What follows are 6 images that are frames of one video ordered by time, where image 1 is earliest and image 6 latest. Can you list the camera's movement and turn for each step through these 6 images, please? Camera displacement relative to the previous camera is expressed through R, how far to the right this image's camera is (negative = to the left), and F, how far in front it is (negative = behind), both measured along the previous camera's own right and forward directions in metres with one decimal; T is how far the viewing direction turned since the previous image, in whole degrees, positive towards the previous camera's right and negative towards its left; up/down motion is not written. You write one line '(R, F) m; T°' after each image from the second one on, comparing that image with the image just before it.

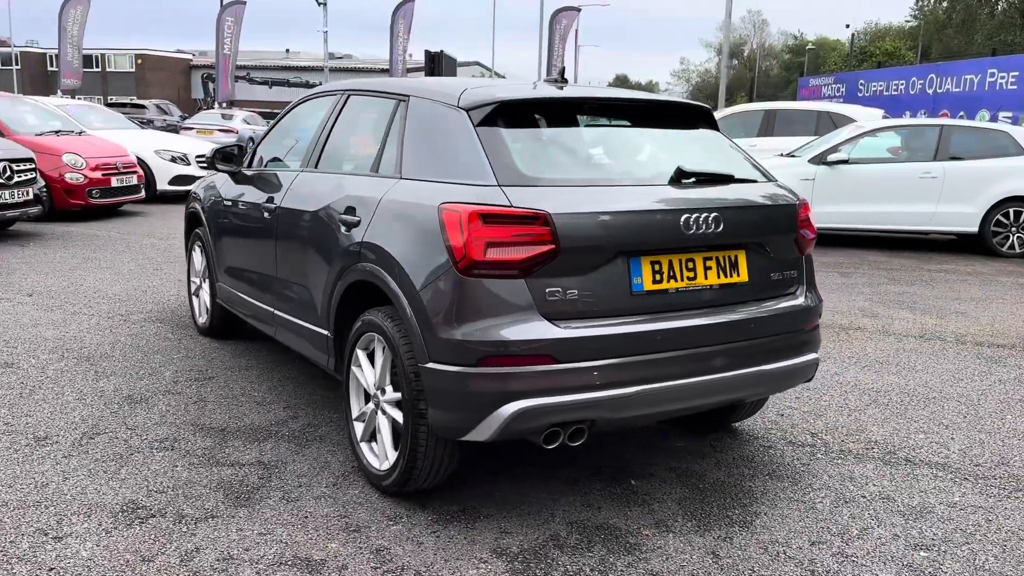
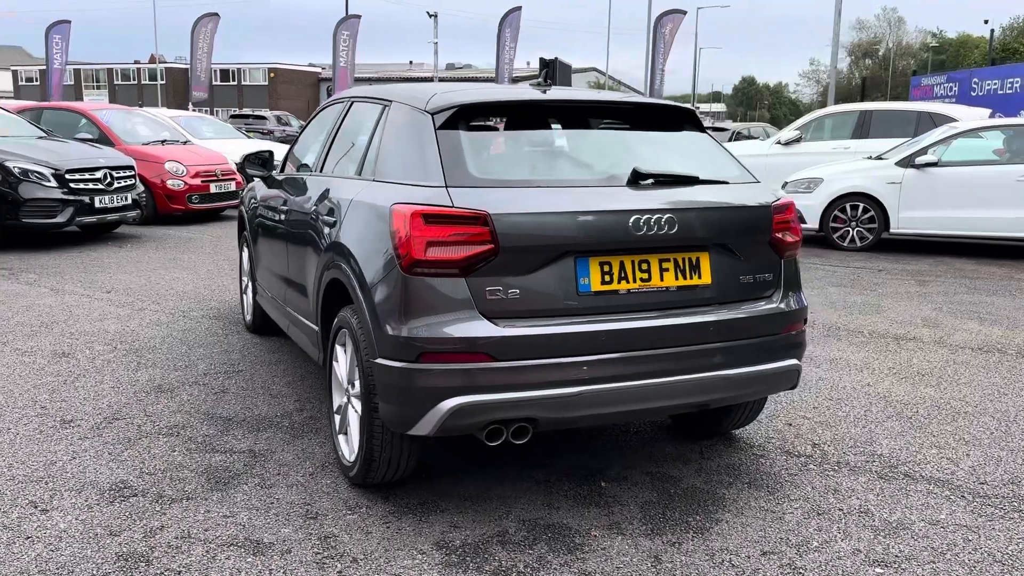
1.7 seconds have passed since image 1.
(+0.5, 0.0) m; -8°
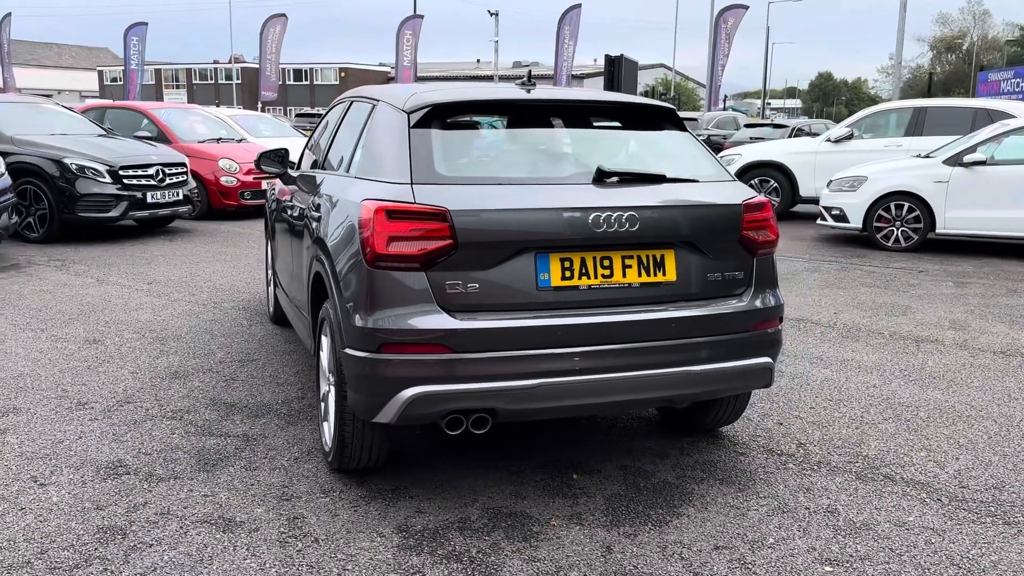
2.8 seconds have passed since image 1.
(+0.3, -0.1) m; -4°
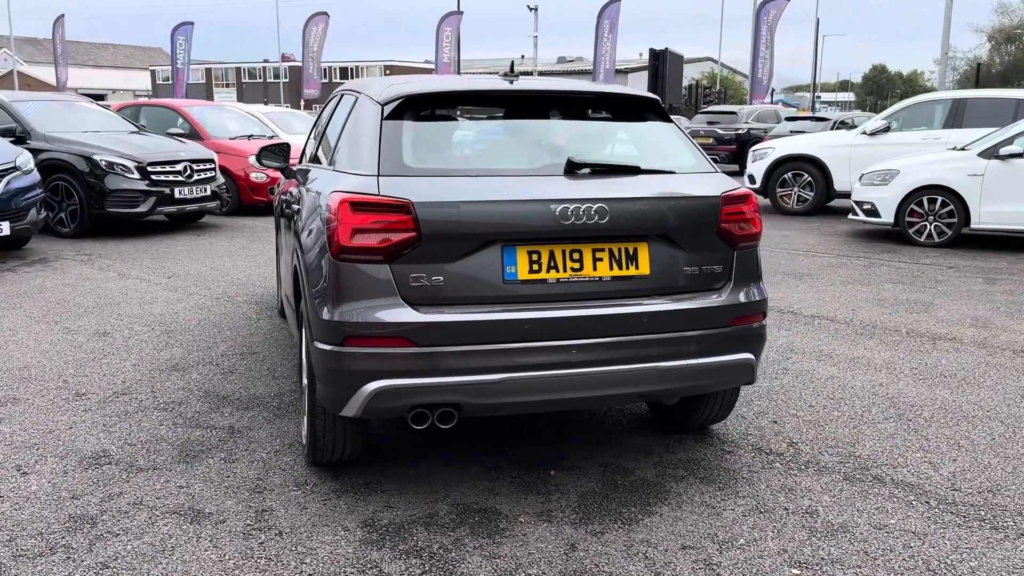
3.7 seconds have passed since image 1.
(+0.3, 0.0) m; -3°
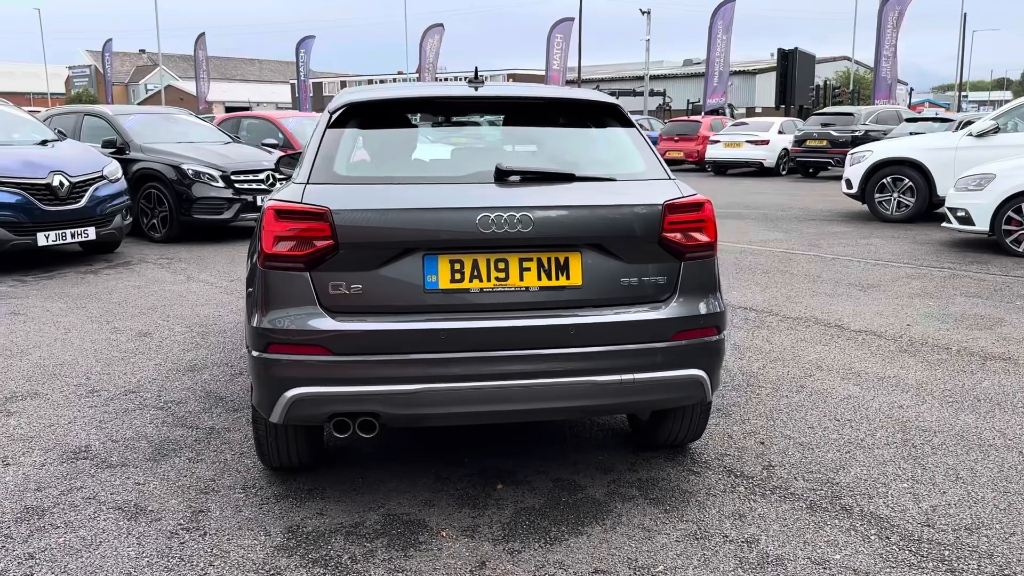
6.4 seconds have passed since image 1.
(+0.7, +0.1) m; -8°
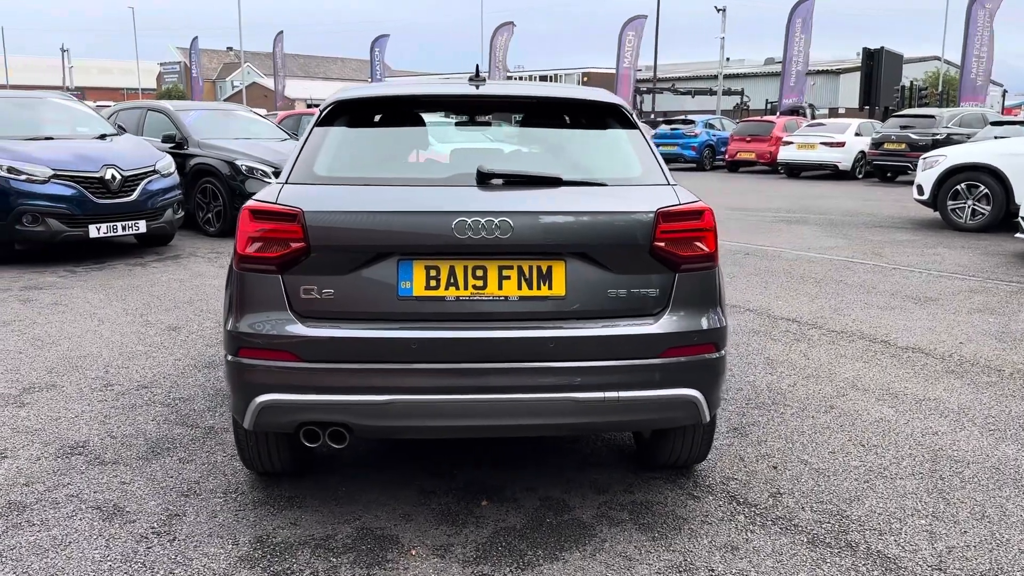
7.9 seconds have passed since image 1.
(+0.3, +0.2) m; -5°
